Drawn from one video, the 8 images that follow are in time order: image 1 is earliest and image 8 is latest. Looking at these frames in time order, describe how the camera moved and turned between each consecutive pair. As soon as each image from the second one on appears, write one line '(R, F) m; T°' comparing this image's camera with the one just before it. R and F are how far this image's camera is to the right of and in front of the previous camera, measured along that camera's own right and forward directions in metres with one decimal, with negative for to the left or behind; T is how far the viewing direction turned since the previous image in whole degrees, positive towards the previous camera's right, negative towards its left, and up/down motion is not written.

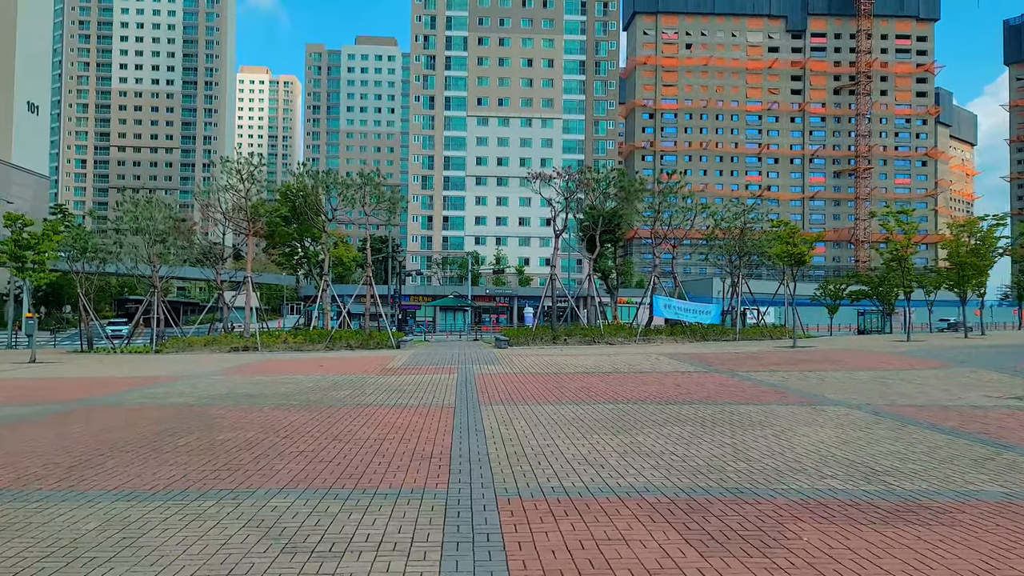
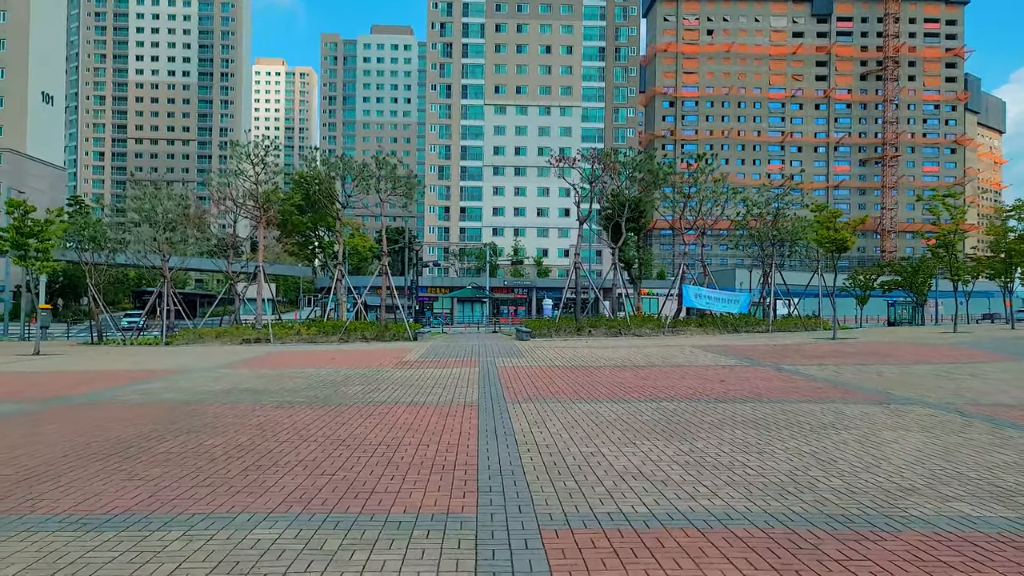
(-0.2, +1.2) m; -1°
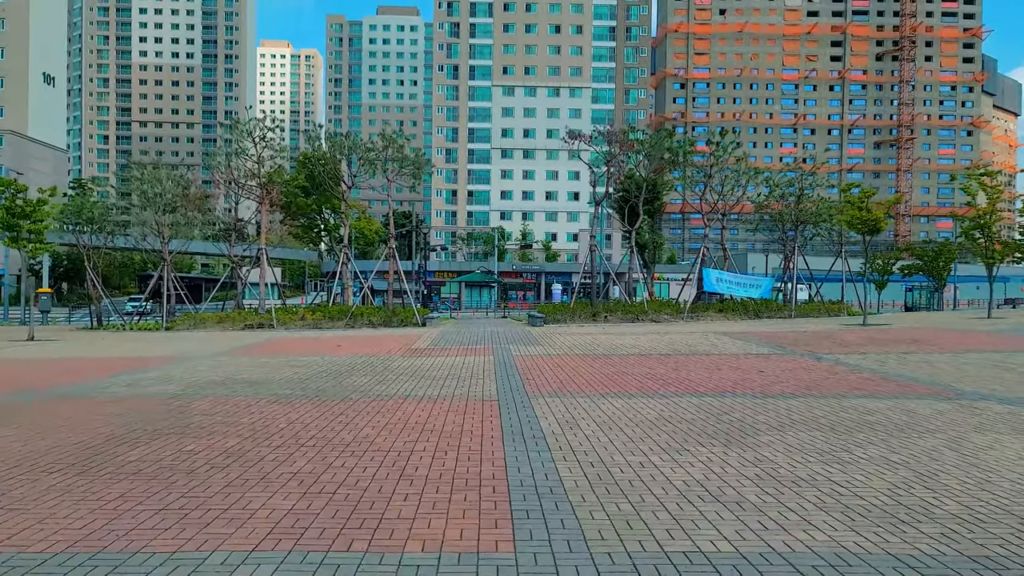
(-0.2, +1.0) m; -1°
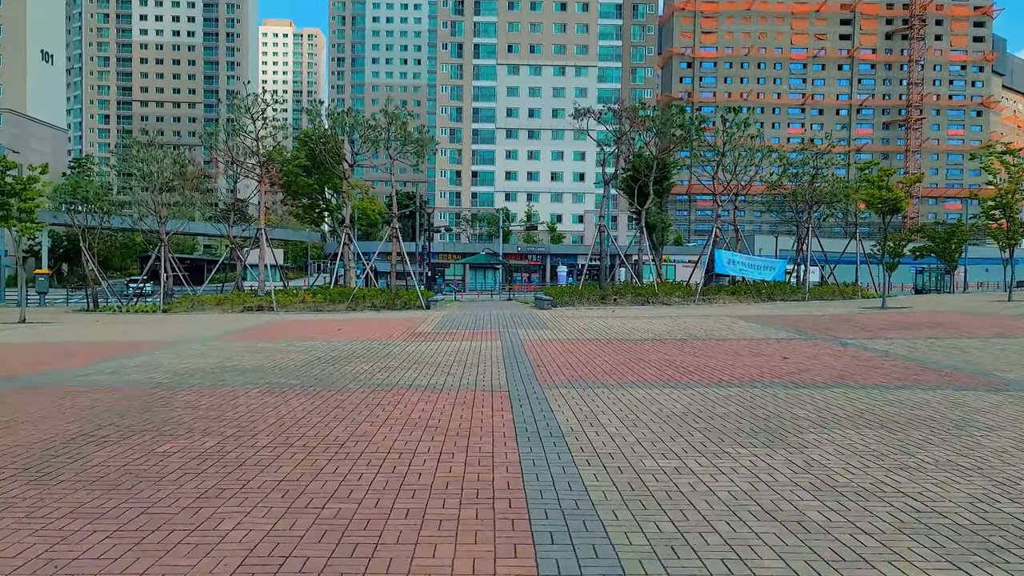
(-0.1, +0.7) m; 0°
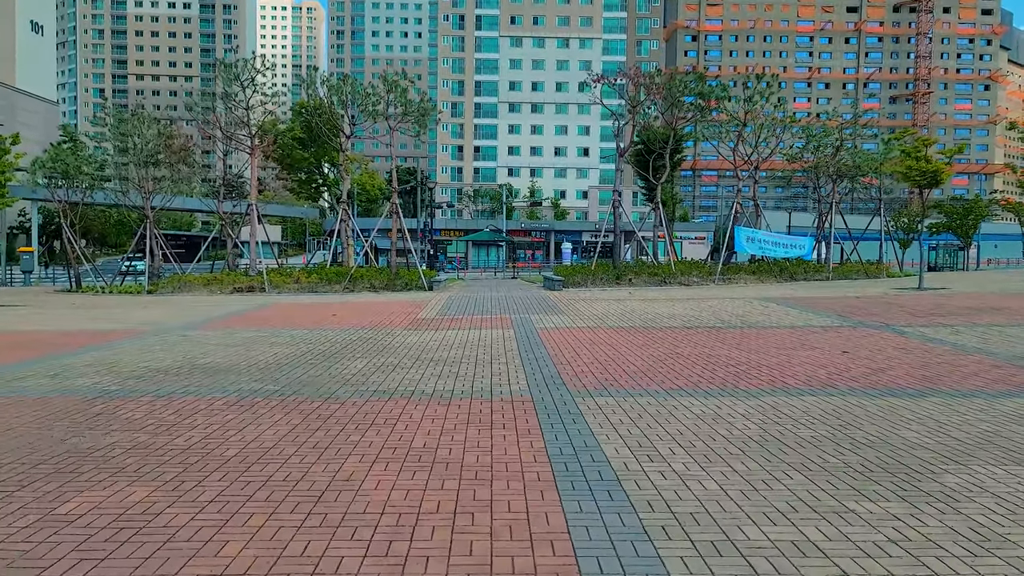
(-0.2, +1.4) m; 0°
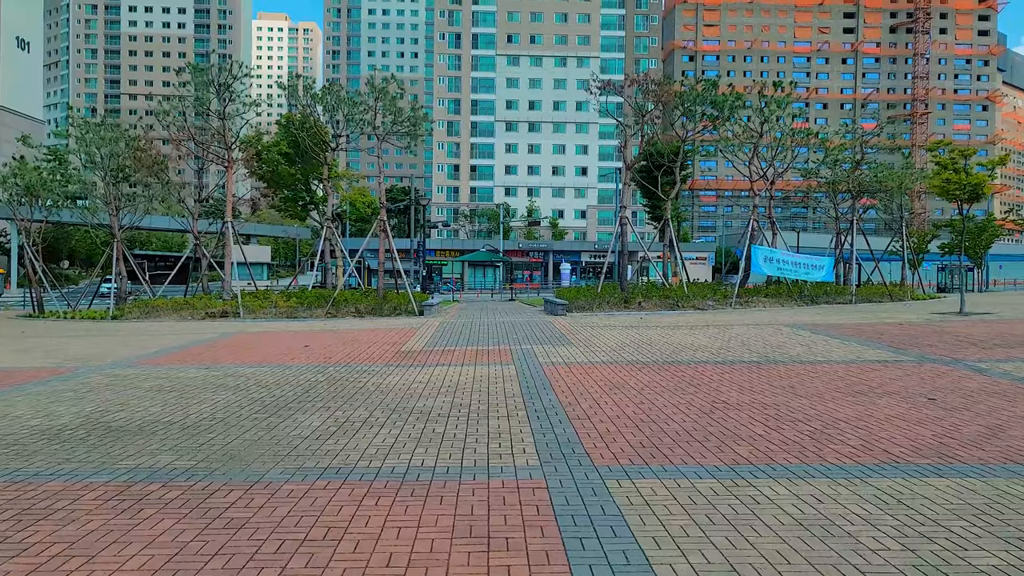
(-0.1, +1.8) m; 0°
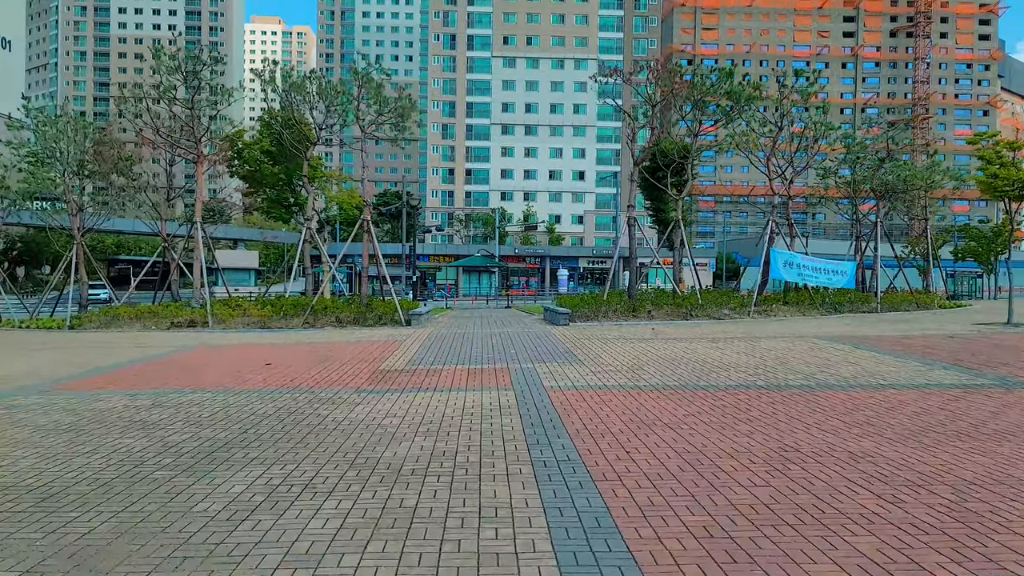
(0.0, +1.8) m; 0°
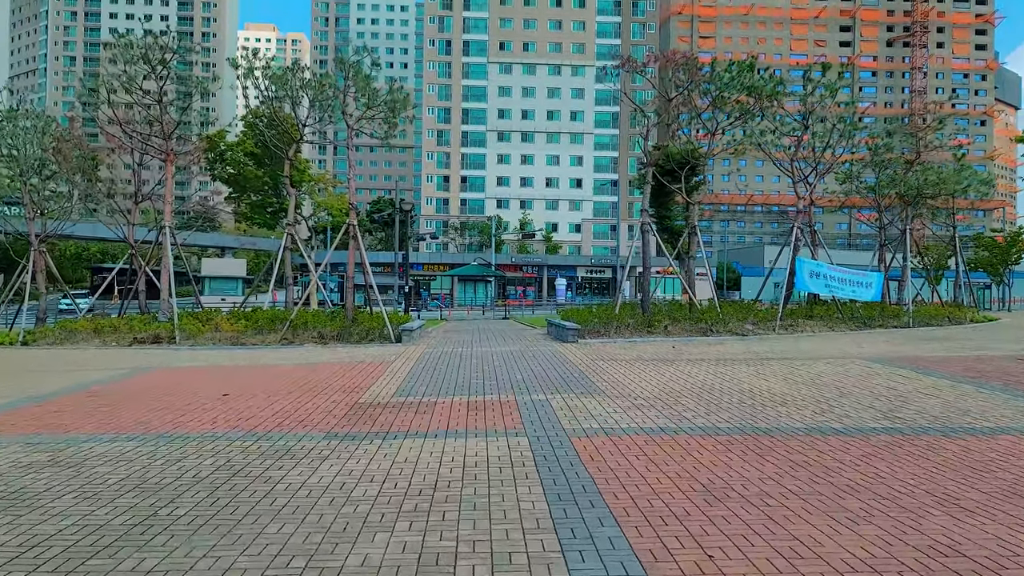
(-0.2, +1.8) m; 0°
